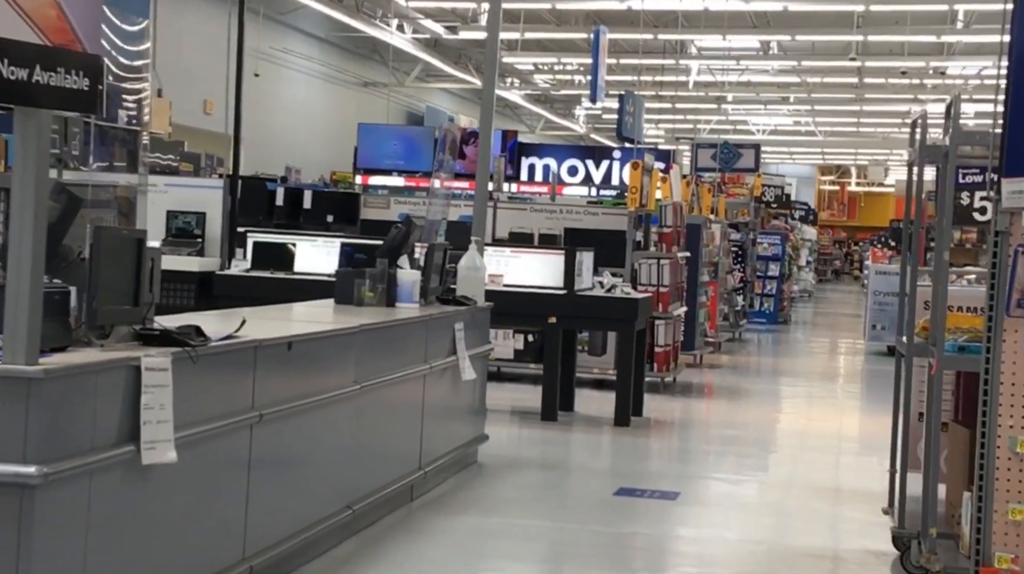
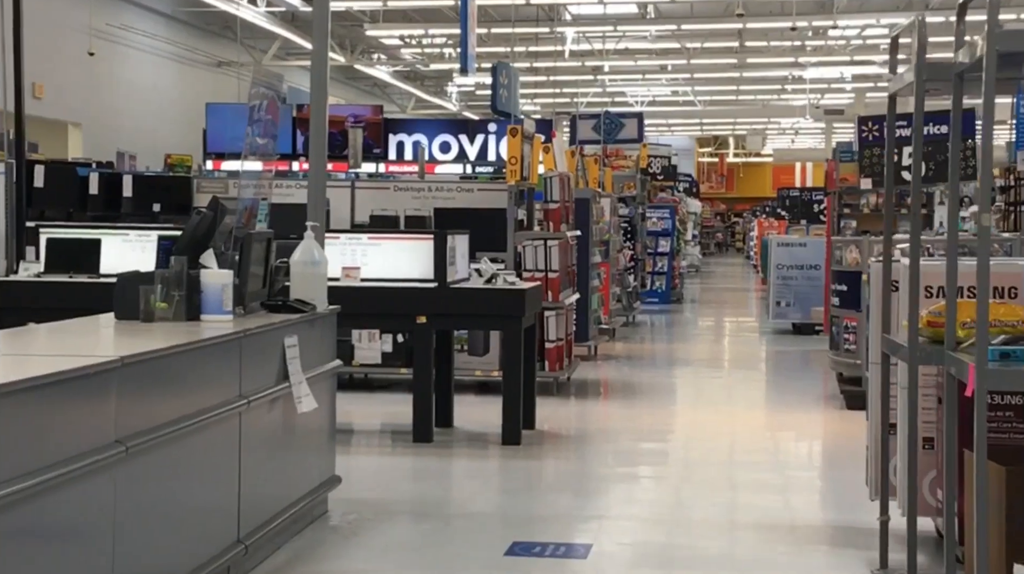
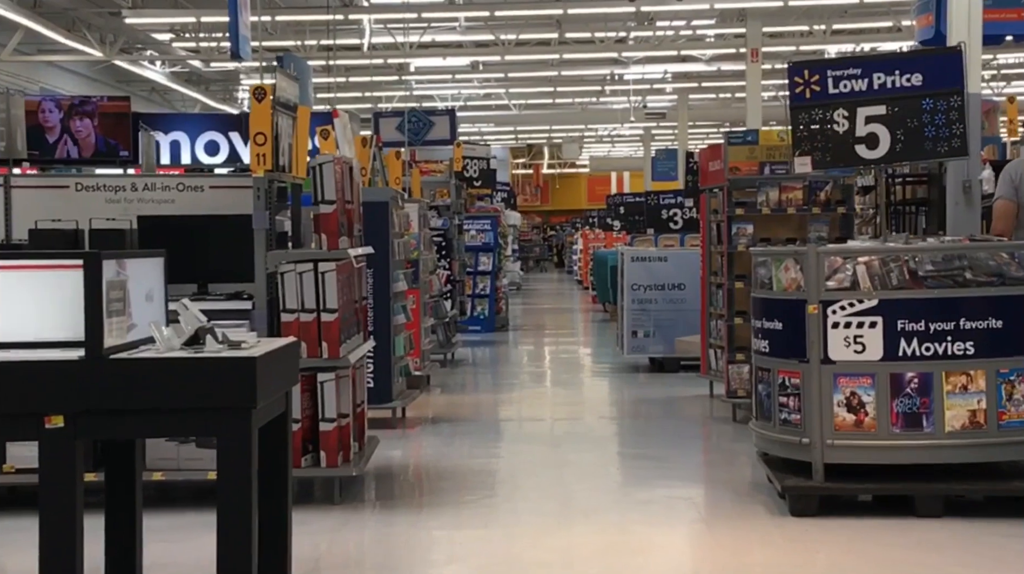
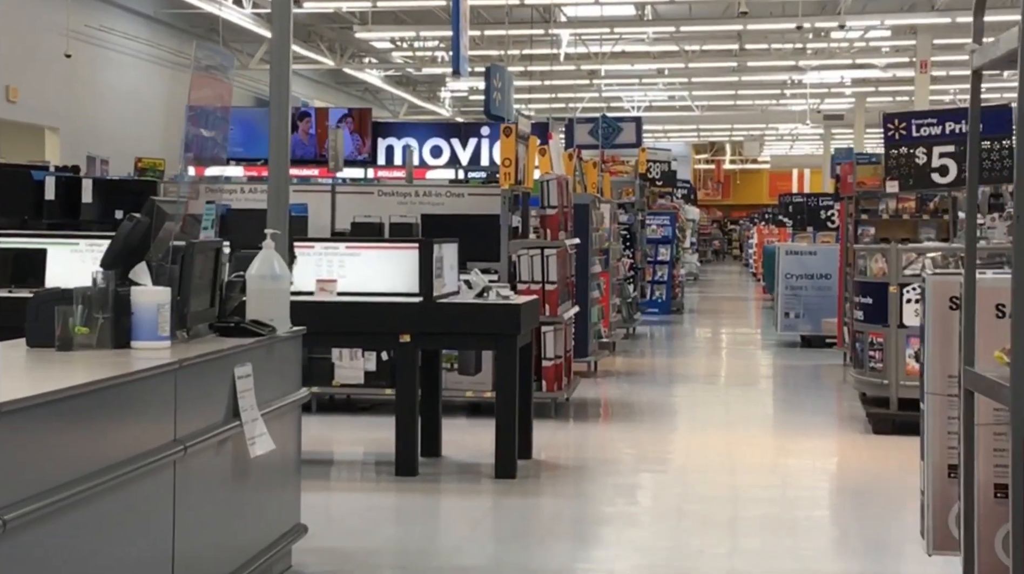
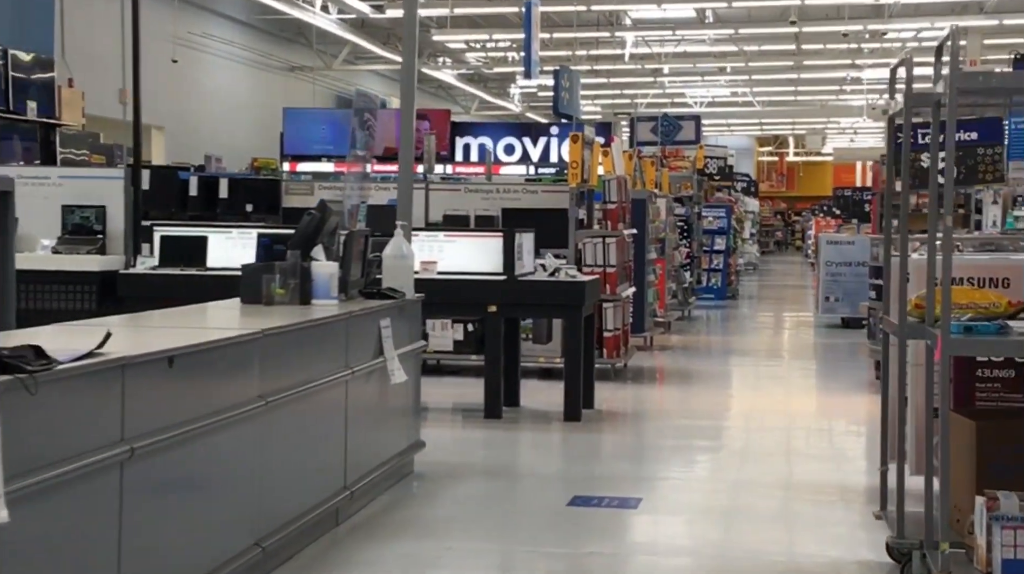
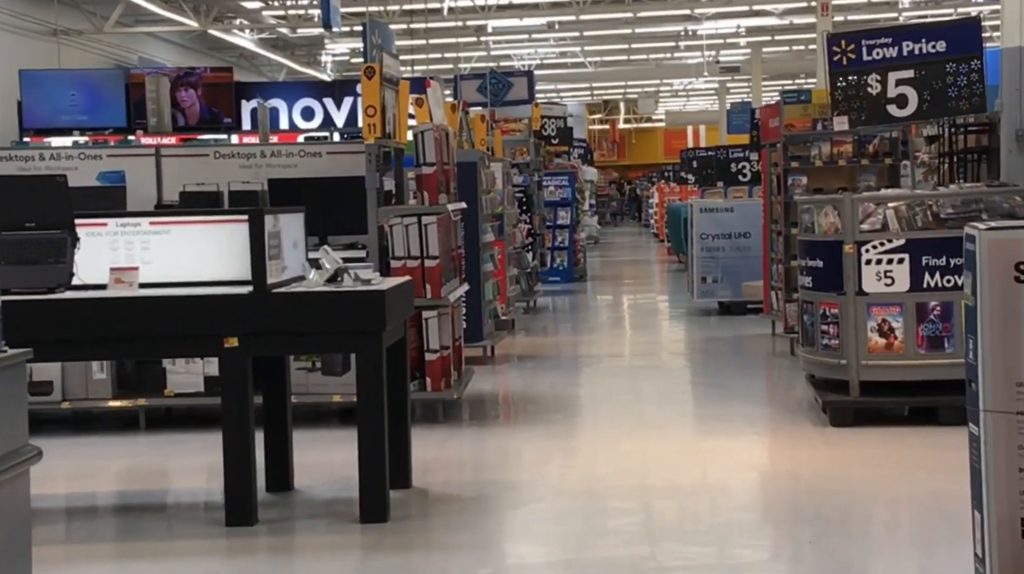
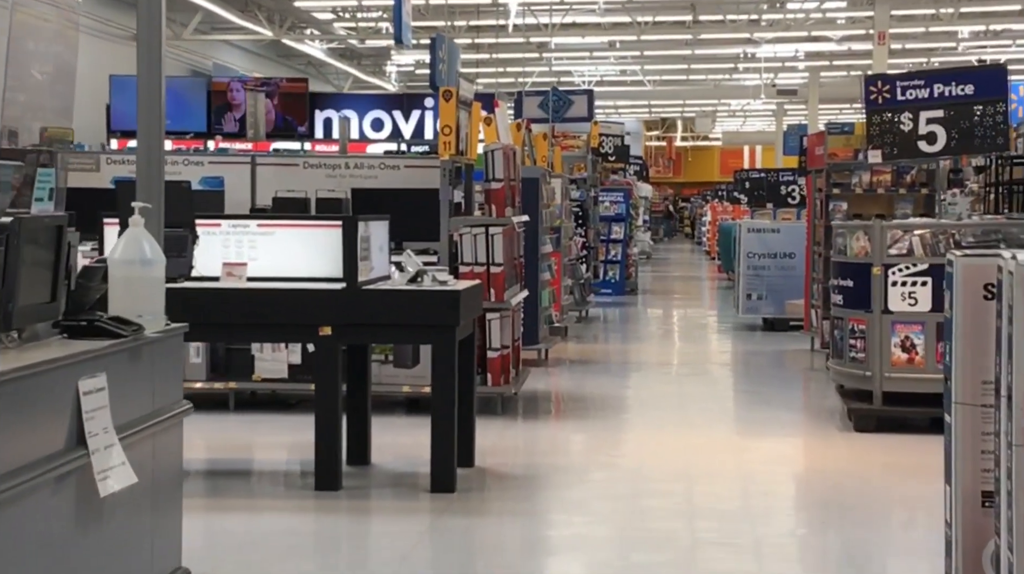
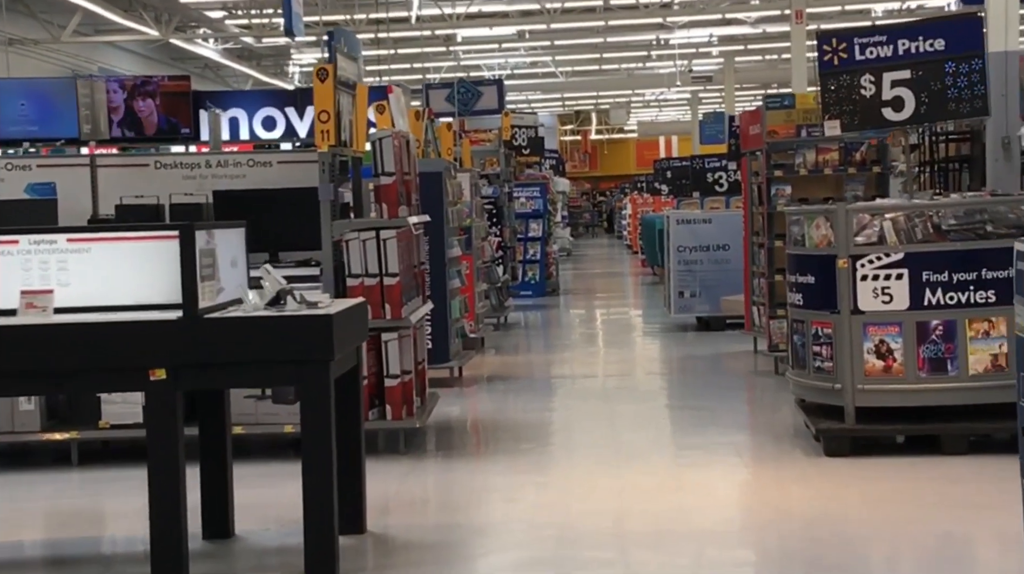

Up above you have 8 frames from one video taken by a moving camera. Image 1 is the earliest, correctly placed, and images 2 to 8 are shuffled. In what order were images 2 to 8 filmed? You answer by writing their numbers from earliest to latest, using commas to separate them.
5, 2, 4, 7, 6, 8, 3
